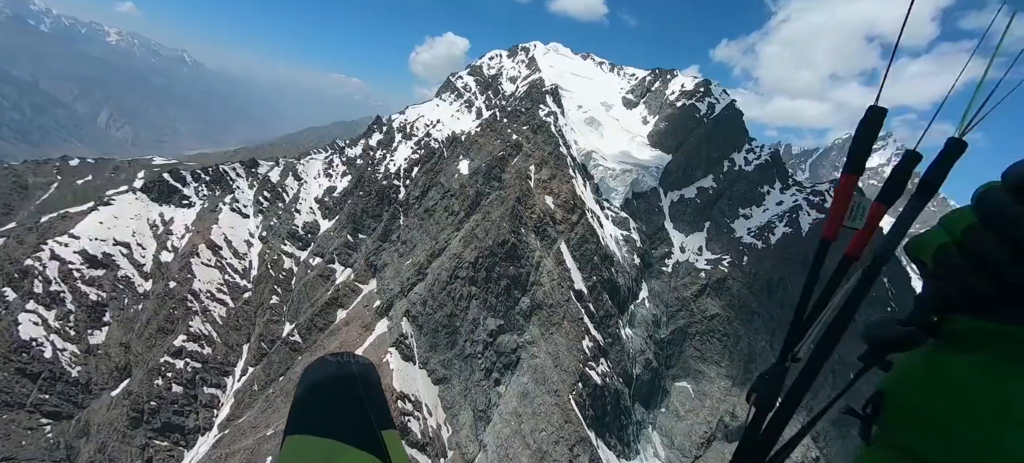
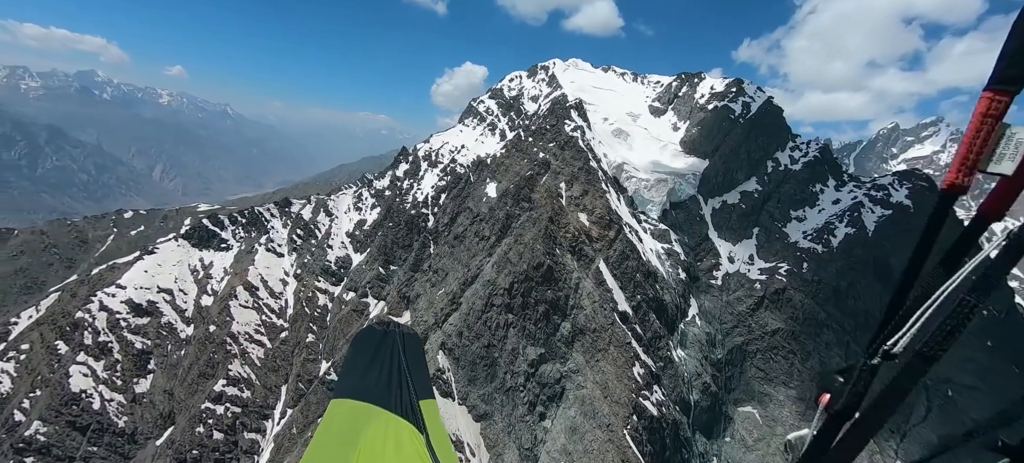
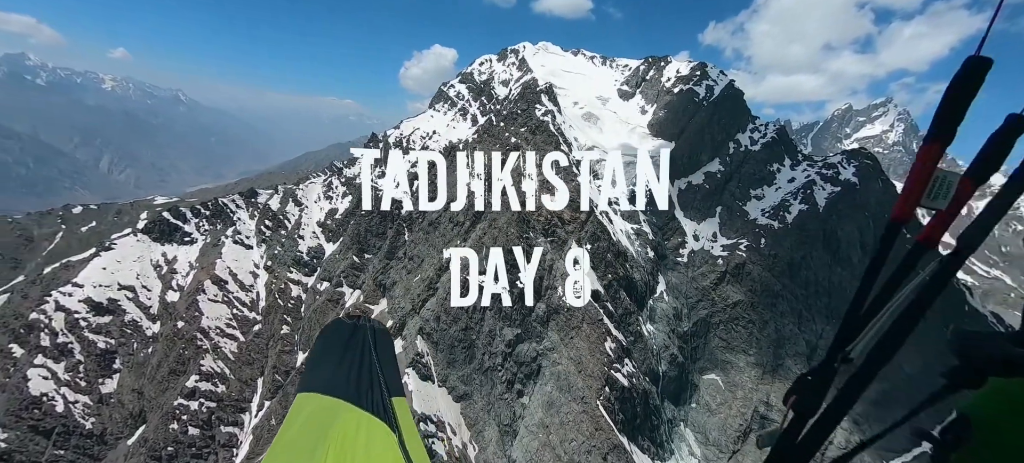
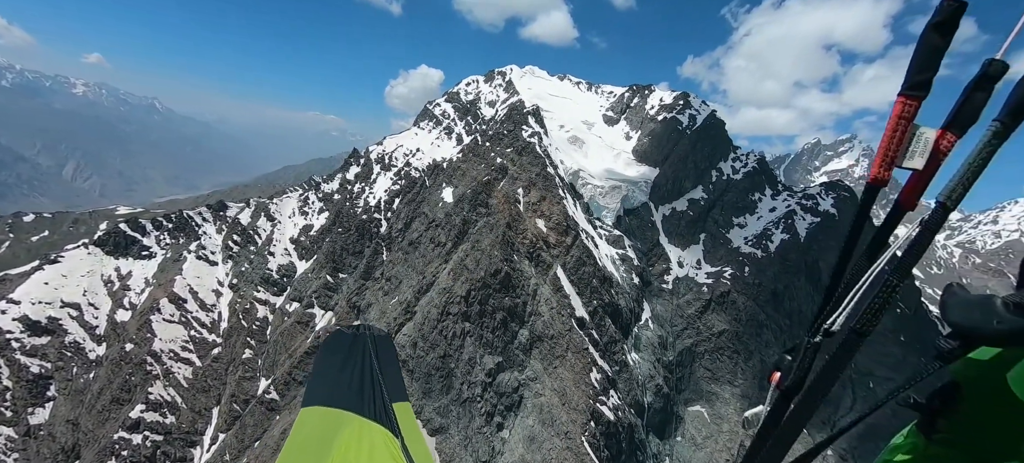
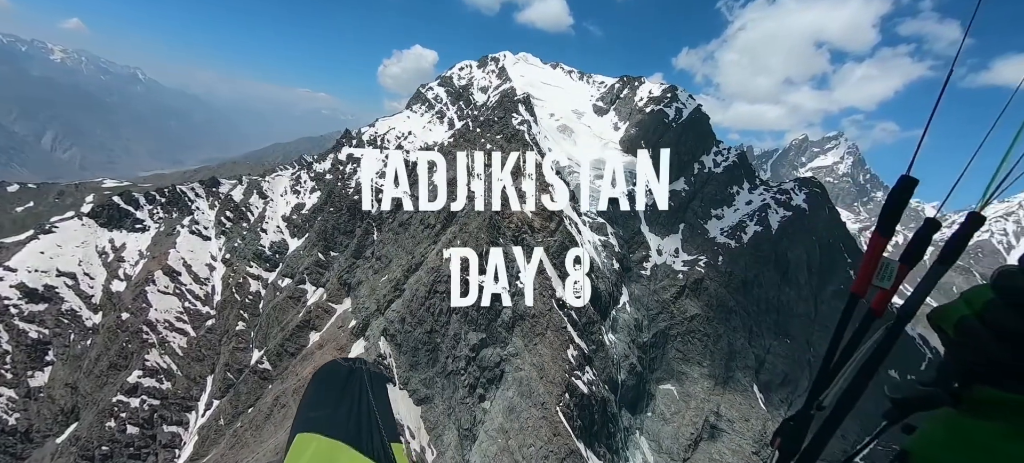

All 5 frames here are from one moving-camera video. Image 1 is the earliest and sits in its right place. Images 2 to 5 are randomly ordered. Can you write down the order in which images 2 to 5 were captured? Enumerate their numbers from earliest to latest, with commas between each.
5, 3, 2, 4
